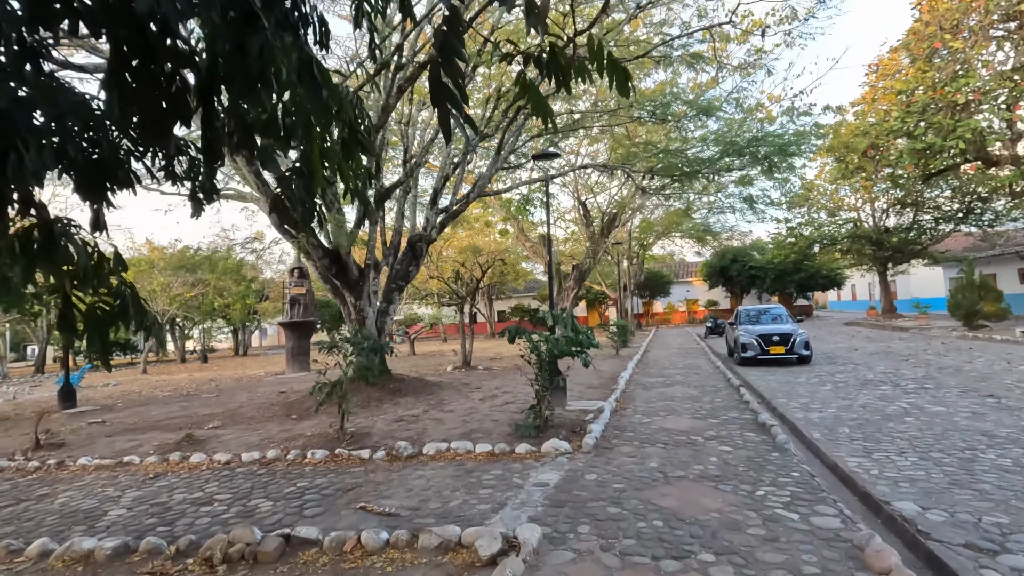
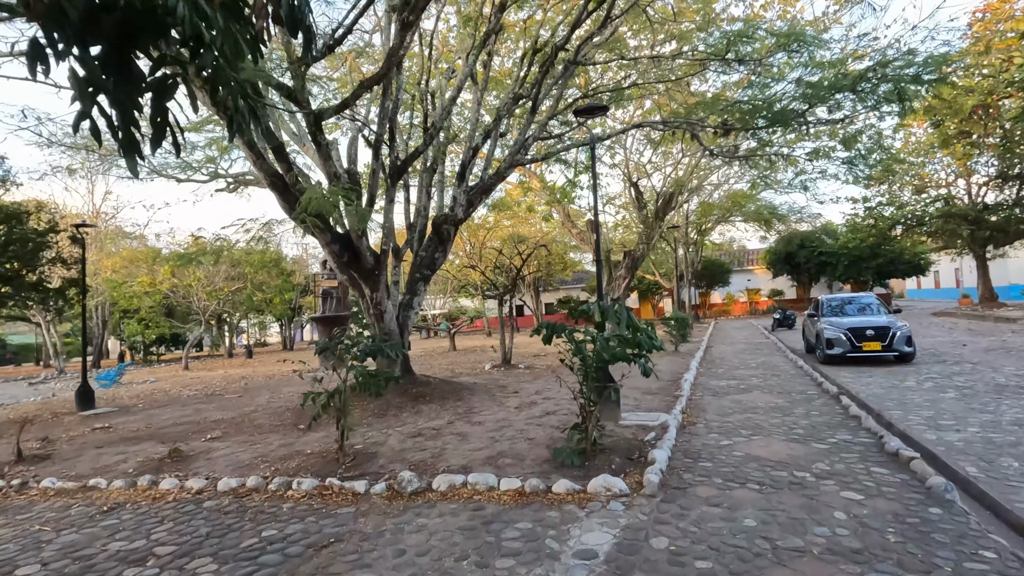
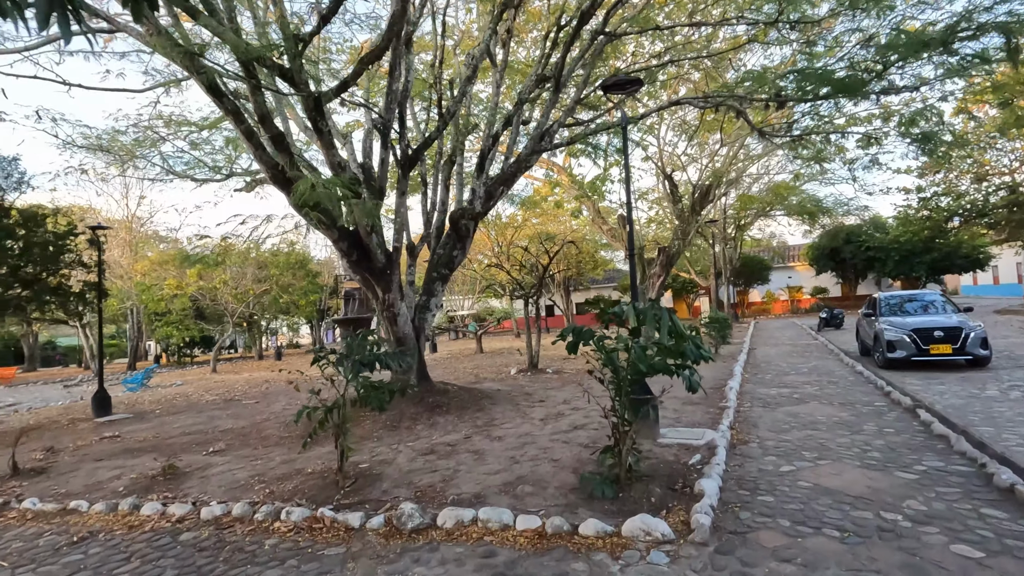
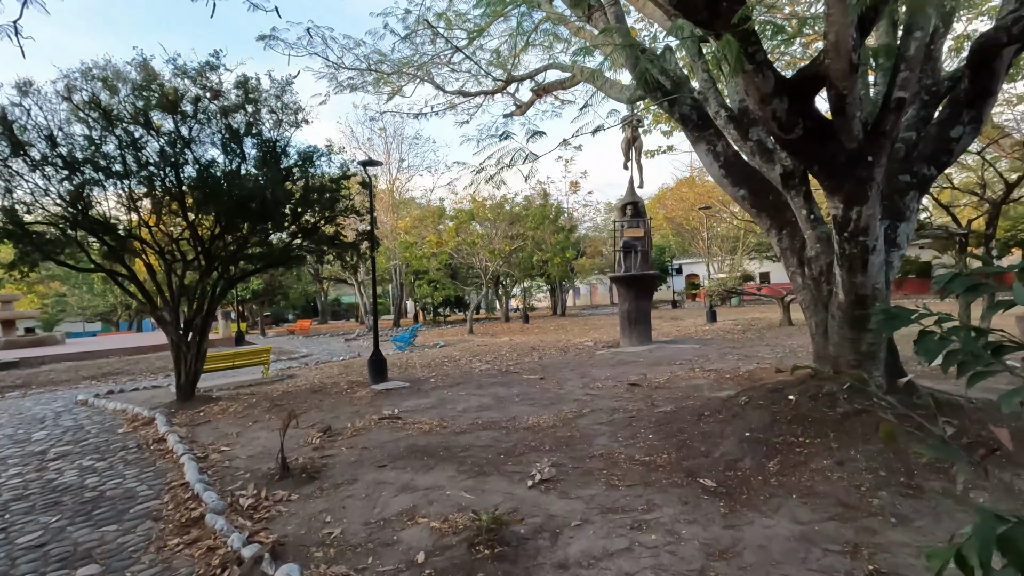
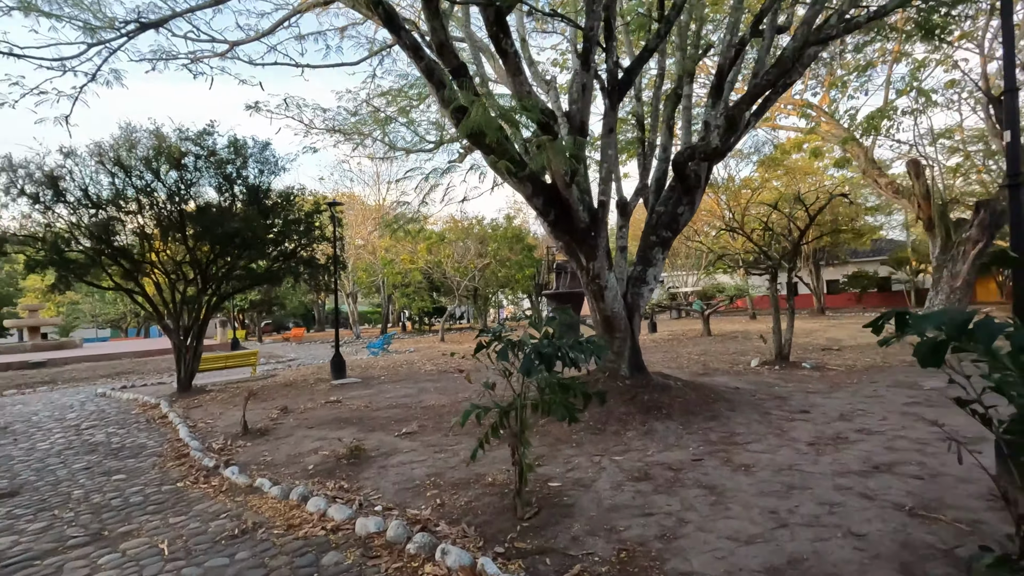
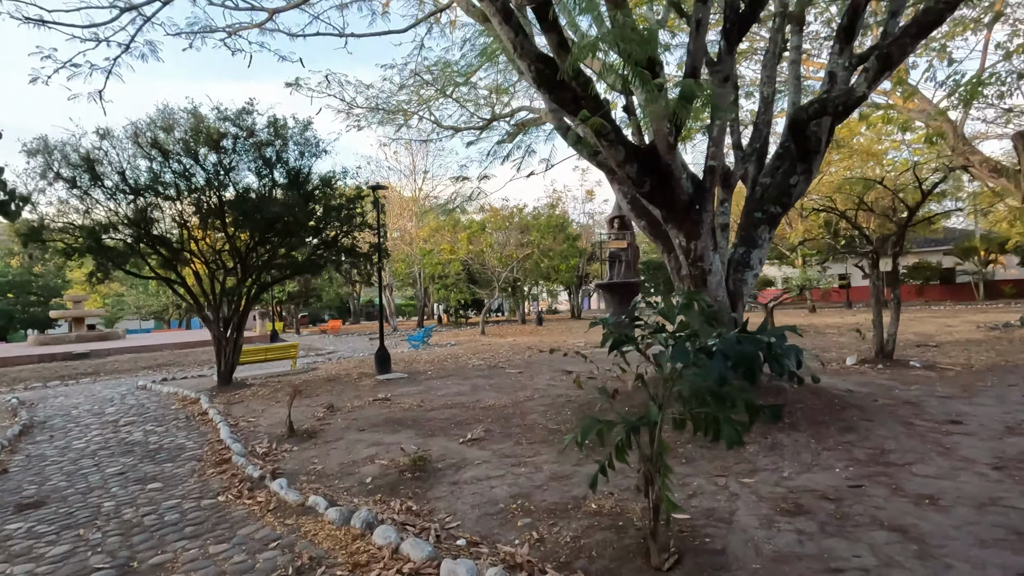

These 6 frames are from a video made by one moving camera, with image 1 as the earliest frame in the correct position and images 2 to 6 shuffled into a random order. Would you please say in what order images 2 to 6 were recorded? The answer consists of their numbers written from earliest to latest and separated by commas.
2, 3, 5, 6, 4
